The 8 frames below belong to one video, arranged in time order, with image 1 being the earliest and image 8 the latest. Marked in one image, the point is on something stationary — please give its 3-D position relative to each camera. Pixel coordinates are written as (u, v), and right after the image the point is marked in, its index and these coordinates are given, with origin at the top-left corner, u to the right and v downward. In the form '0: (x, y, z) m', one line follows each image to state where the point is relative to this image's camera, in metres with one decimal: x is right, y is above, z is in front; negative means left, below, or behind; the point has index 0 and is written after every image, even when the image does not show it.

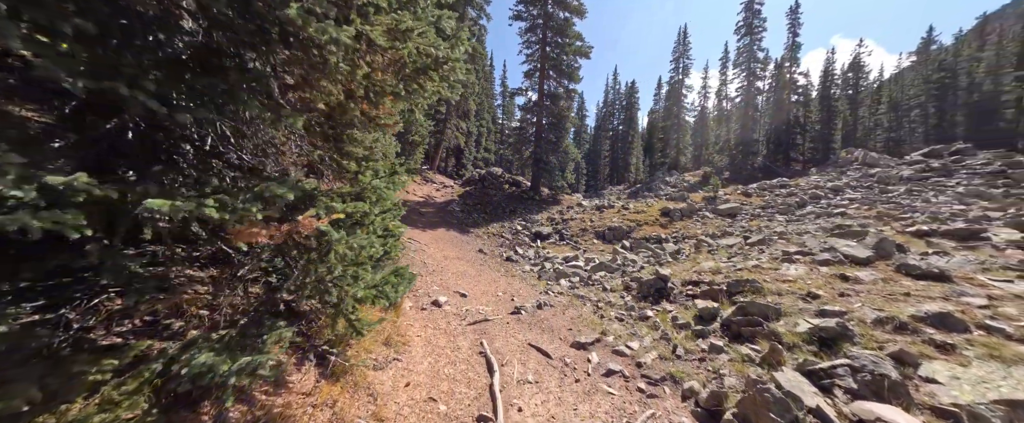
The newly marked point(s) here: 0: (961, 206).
0: (+22.0, +0.3, +16.6) m
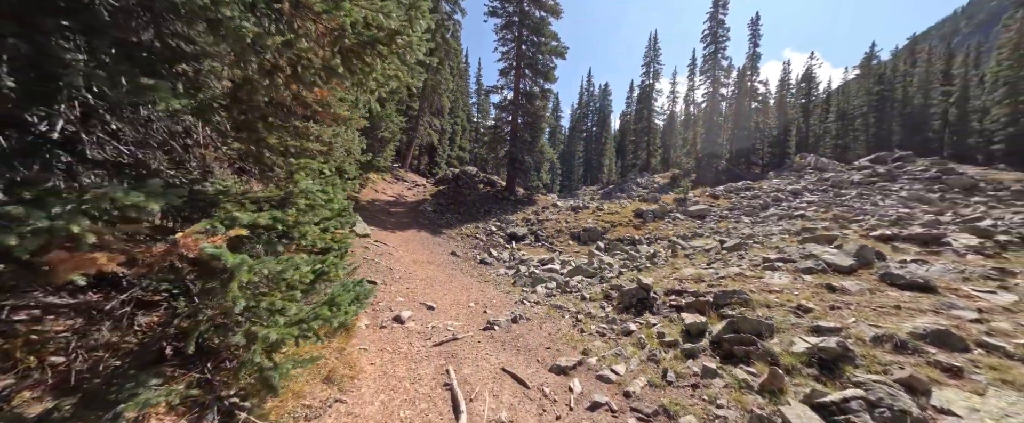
0: (+20.7, +0.1, +17.6) m
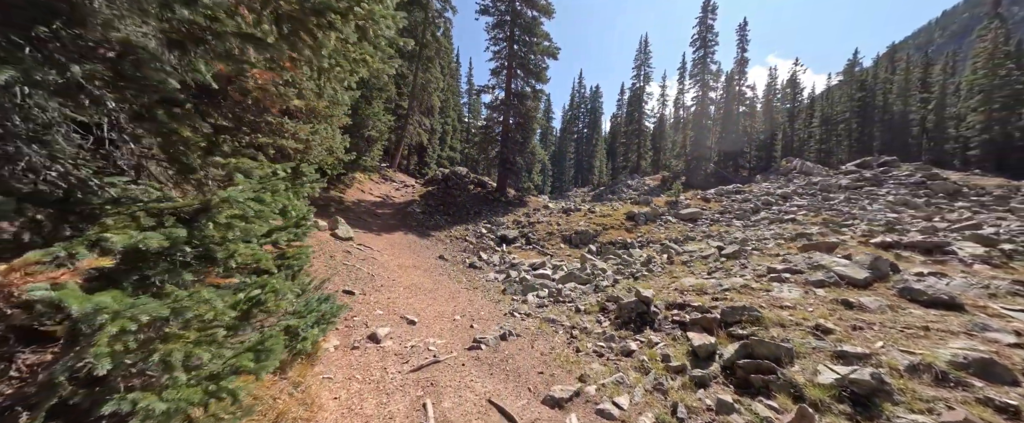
0: (+20.2, -0.1, +17.7) m
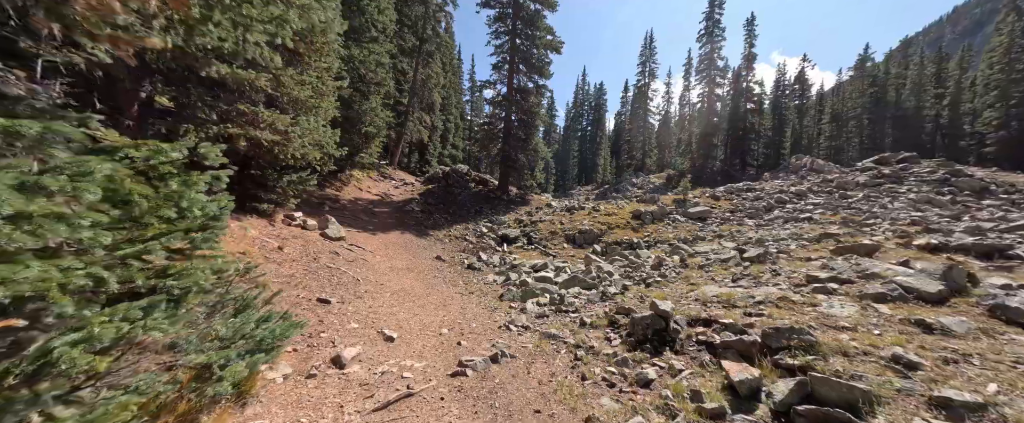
0: (+20.2, -0.1, +16.6) m
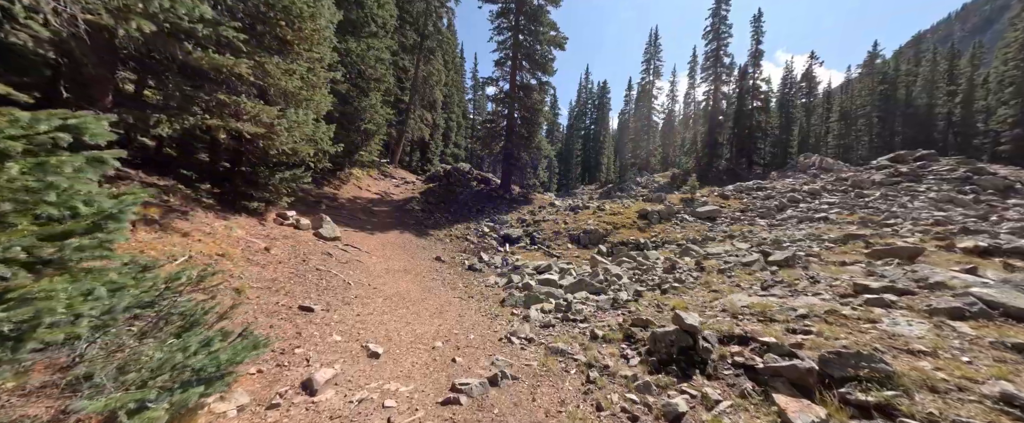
0: (+20.3, 0.0, +15.8) m
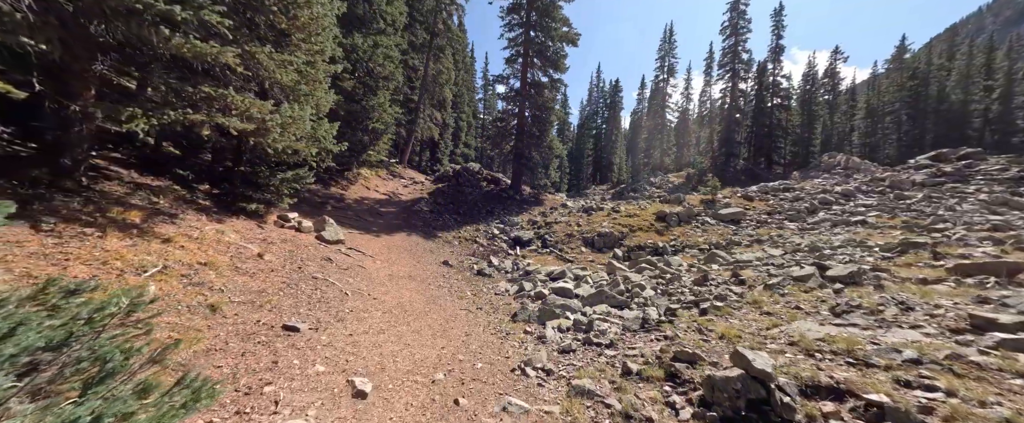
0: (+20.8, -0.2, +14.4) m
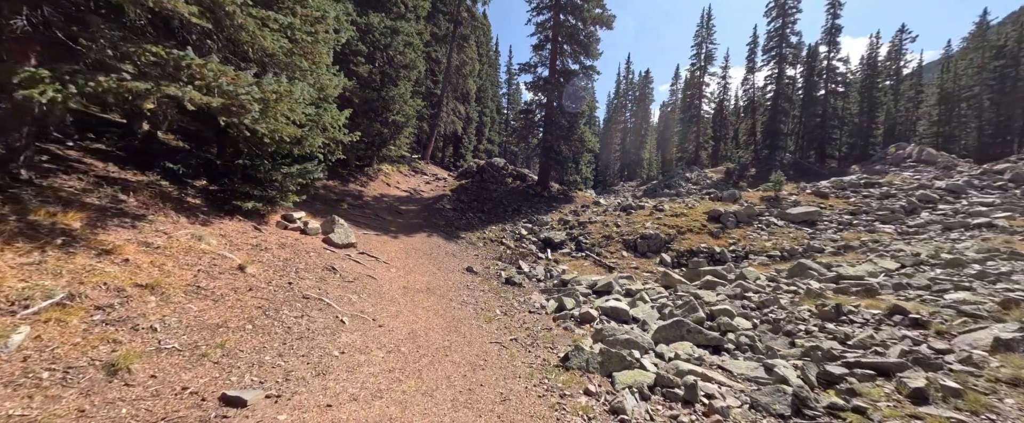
0: (+22.1, -0.3, +10.8) m
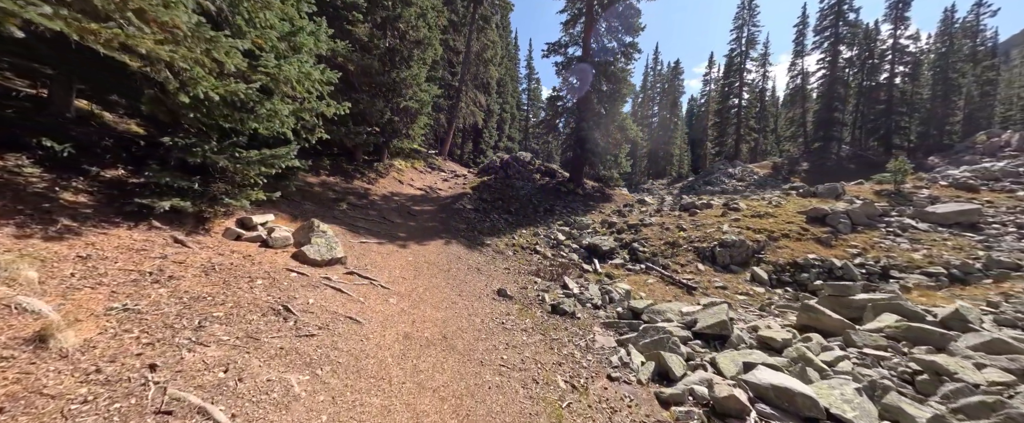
0: (+23.3, -0.2, +5.8) m
